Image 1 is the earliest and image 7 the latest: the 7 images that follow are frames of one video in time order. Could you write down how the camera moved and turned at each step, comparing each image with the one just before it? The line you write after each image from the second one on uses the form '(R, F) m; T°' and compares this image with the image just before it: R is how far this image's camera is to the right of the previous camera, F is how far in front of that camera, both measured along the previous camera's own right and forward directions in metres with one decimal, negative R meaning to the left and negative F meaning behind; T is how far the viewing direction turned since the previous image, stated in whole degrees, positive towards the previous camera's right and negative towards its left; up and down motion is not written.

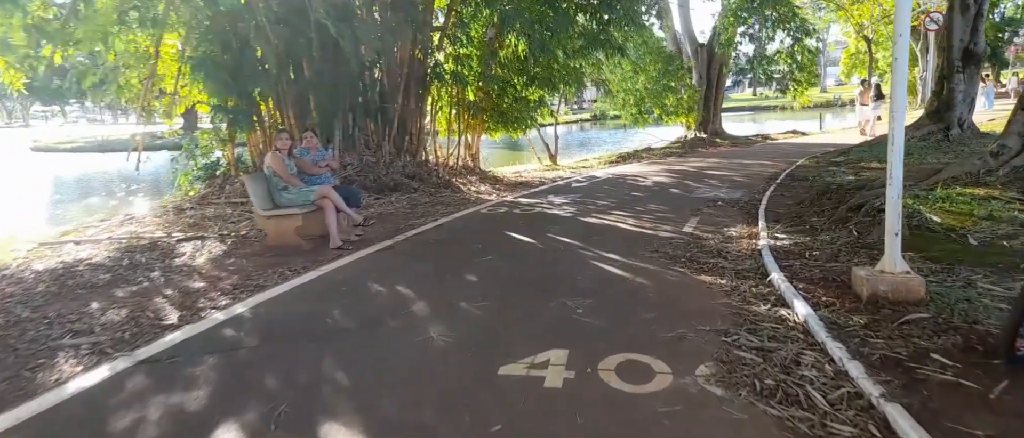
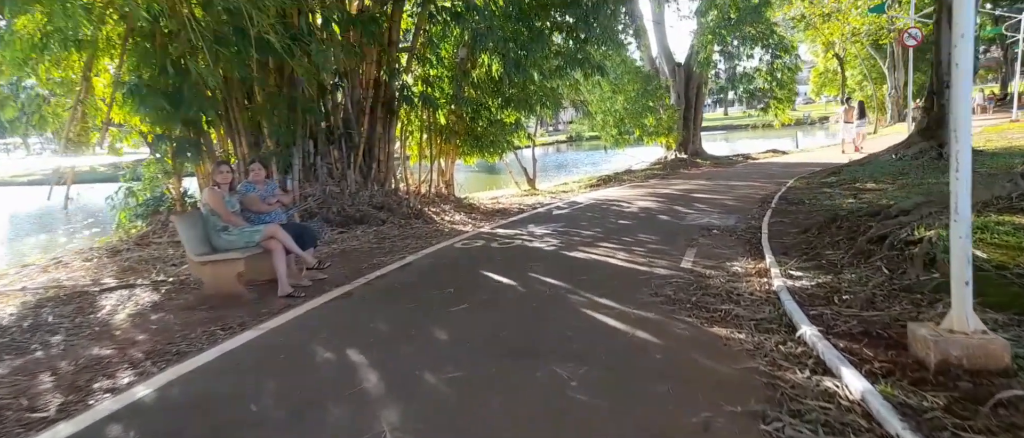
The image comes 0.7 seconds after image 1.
(0.0, +0.7) m; +2°
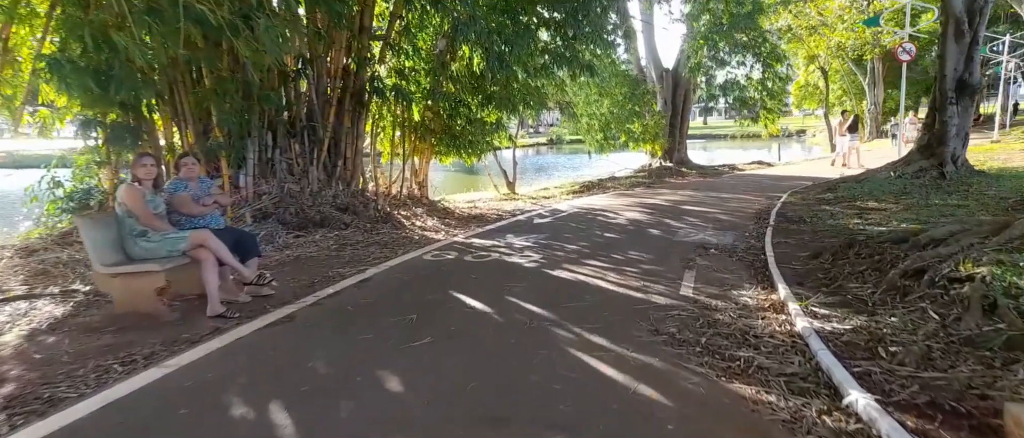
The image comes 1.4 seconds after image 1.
(0.0, +0.8) m; +2°
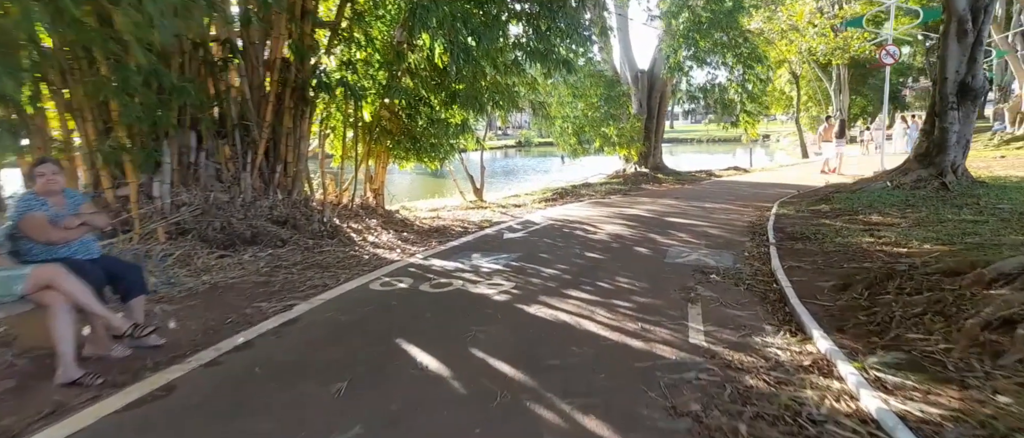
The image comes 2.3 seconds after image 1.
(0.0, +1.1) m; +3°
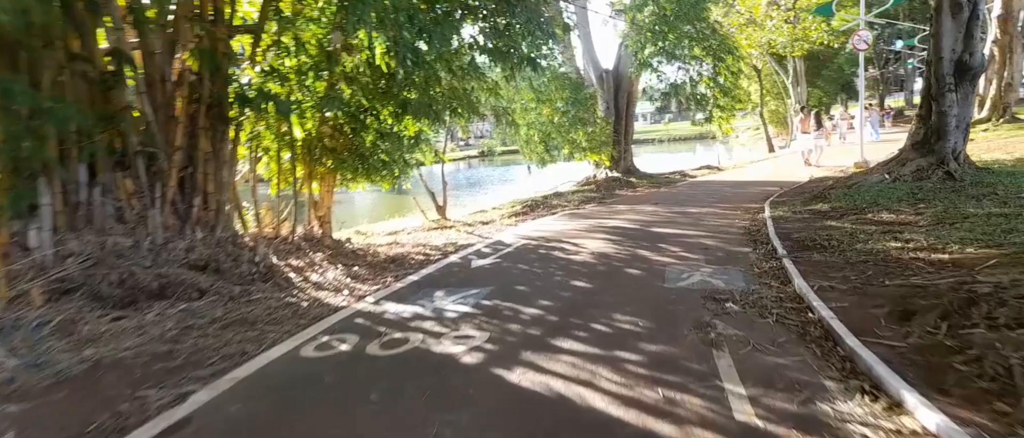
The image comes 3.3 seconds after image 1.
(0.0, +1.1) m; +3°
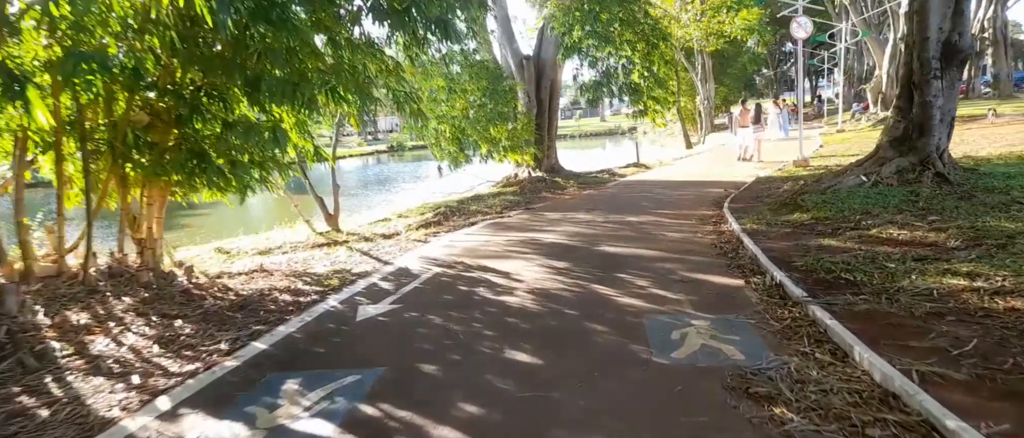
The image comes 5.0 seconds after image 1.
(+0.1, +2.1) m; +9°
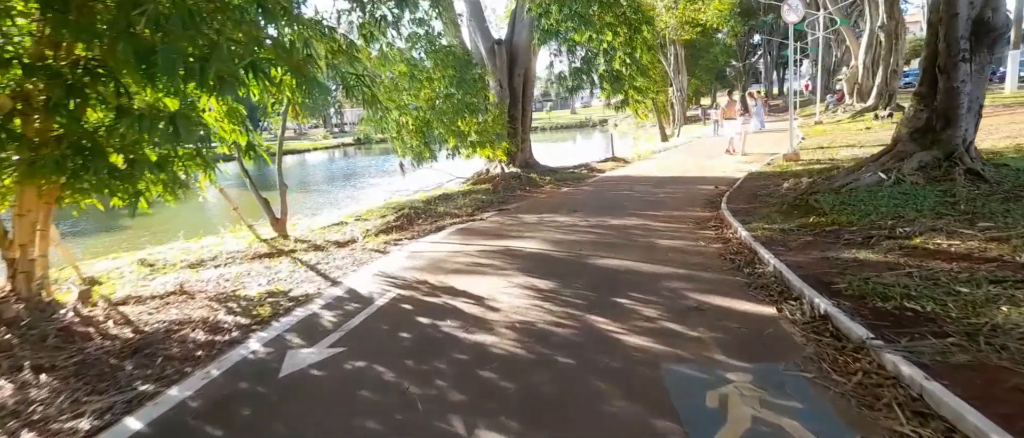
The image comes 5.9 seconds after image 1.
(0.0, +1.1) m; +3°
